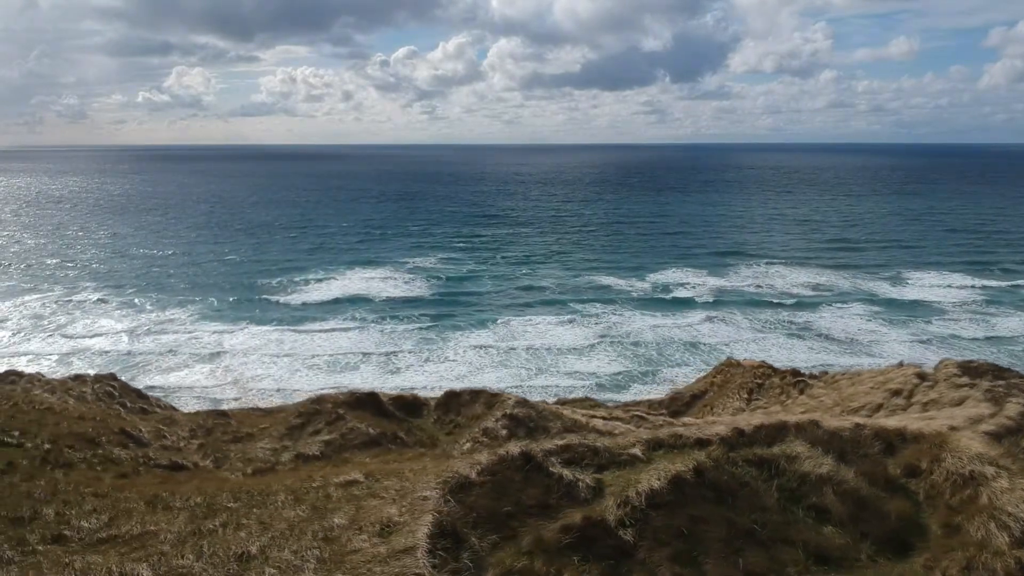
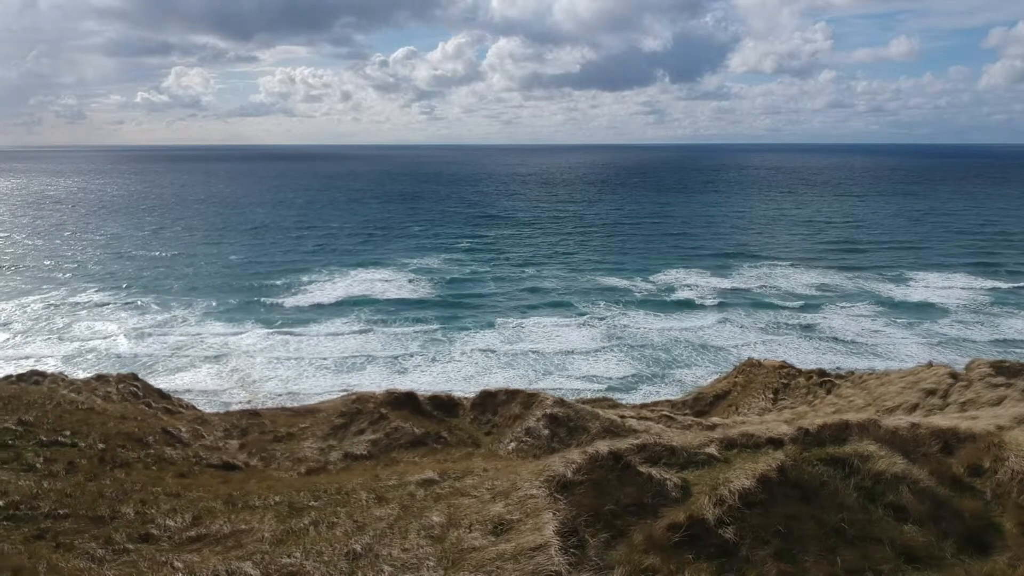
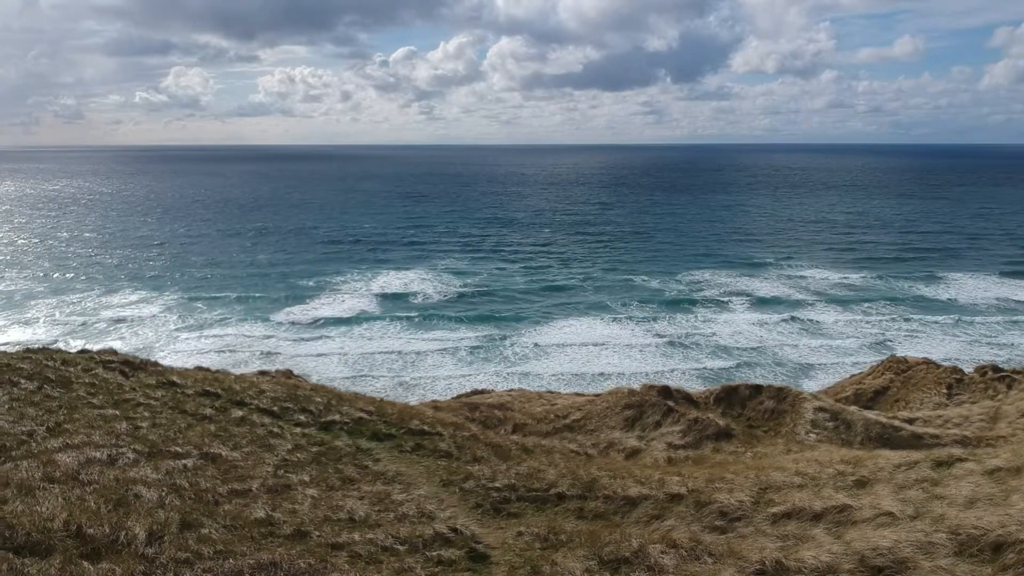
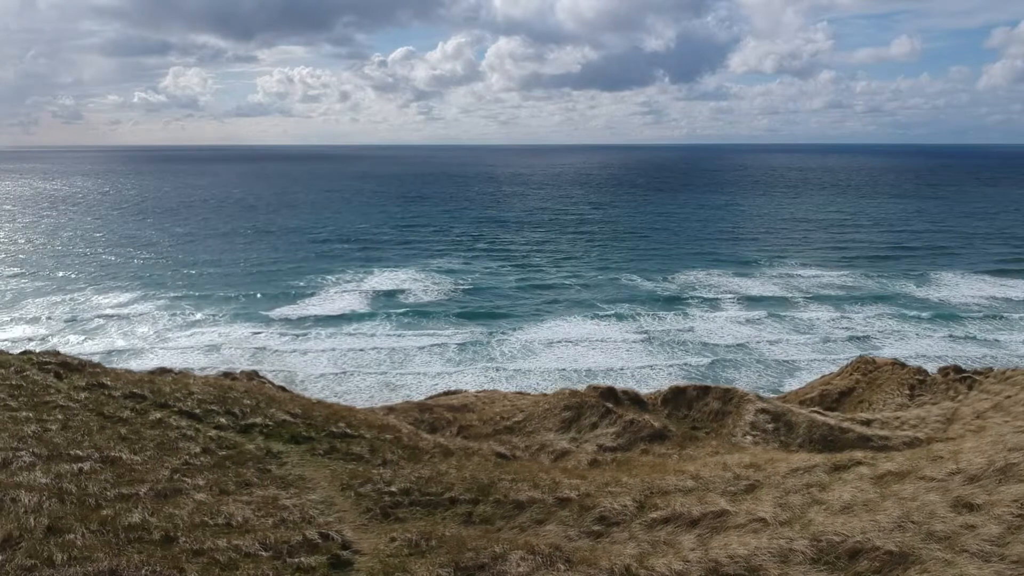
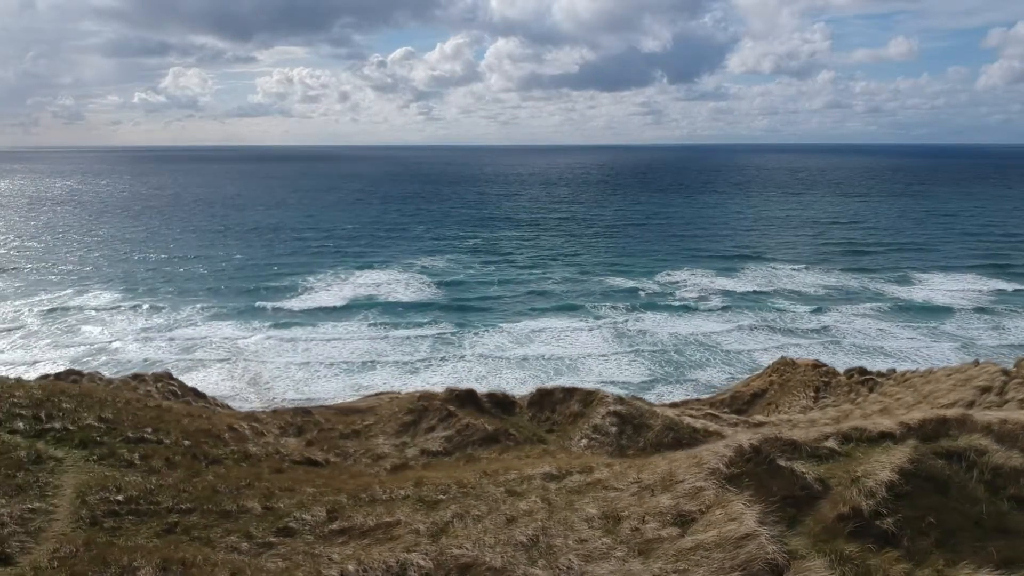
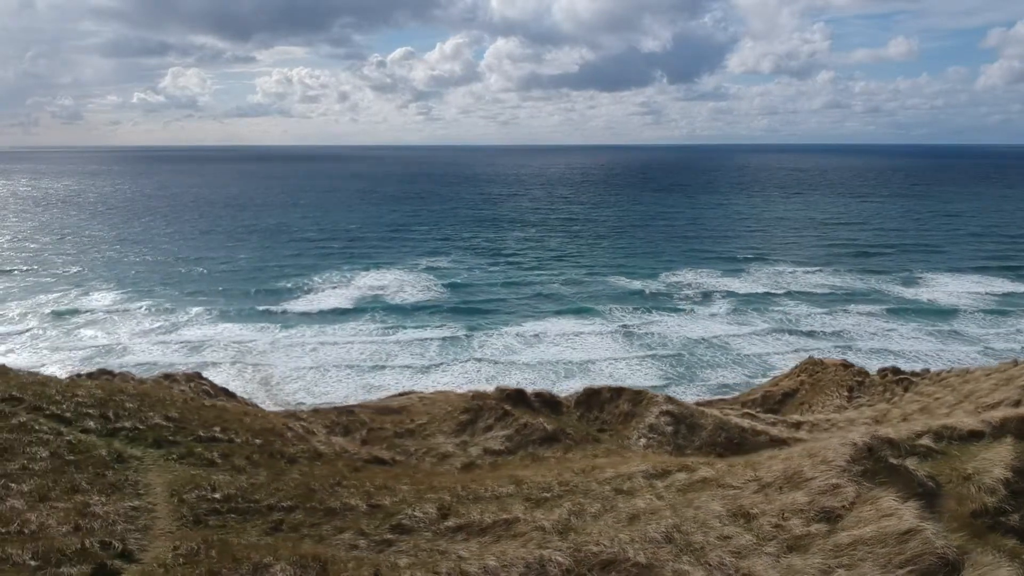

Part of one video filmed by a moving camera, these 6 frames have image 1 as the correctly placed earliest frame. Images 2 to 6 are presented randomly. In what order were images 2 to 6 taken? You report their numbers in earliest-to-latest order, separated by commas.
2, 5, 6, 4, 3
